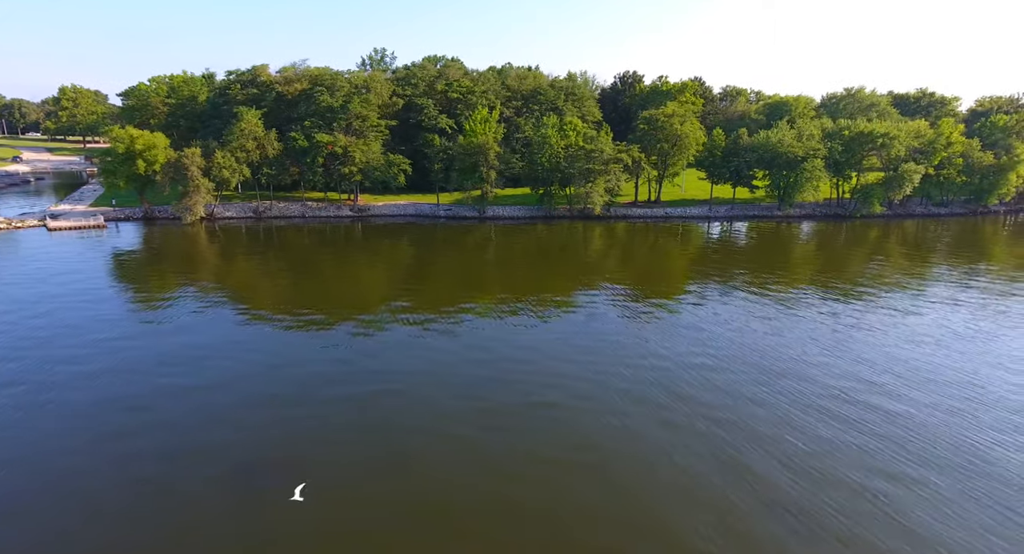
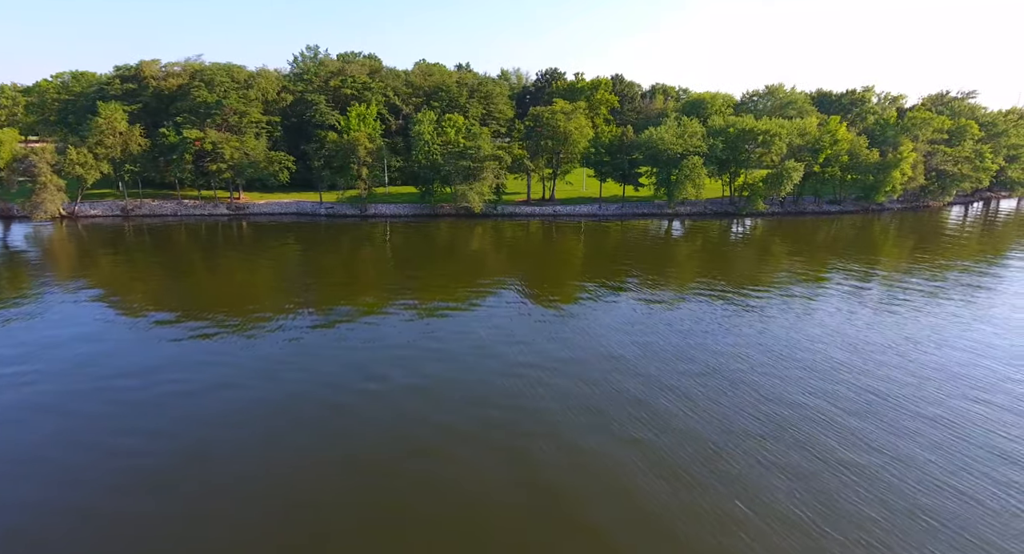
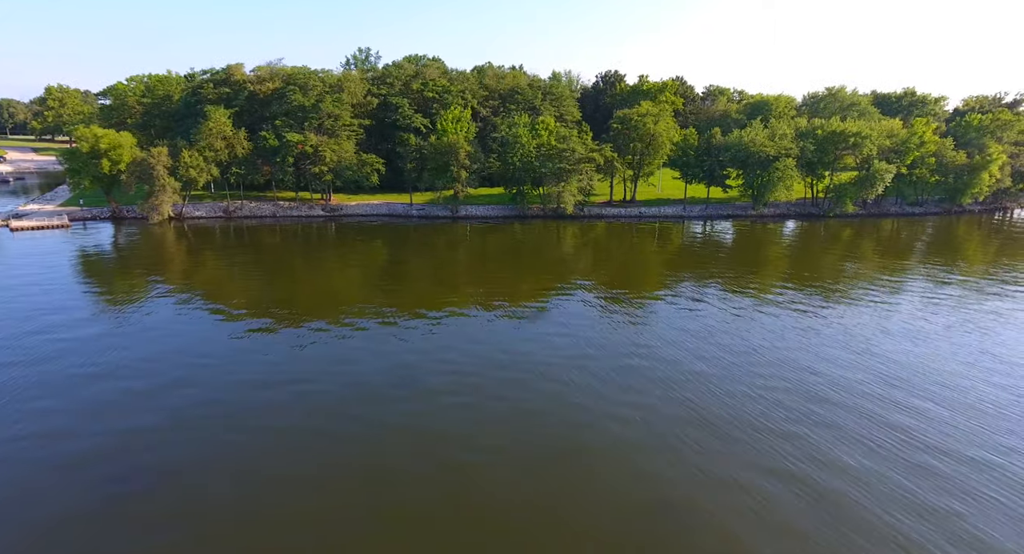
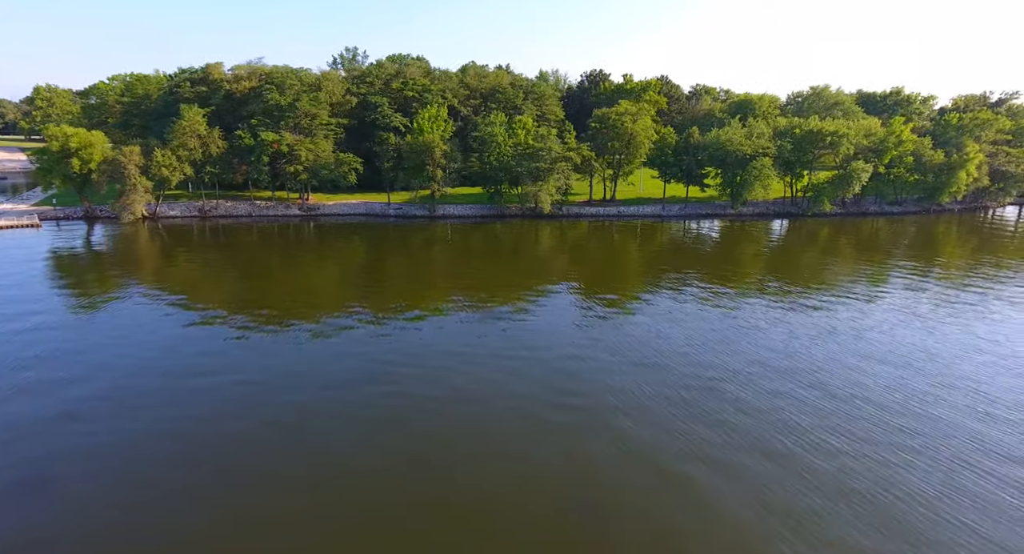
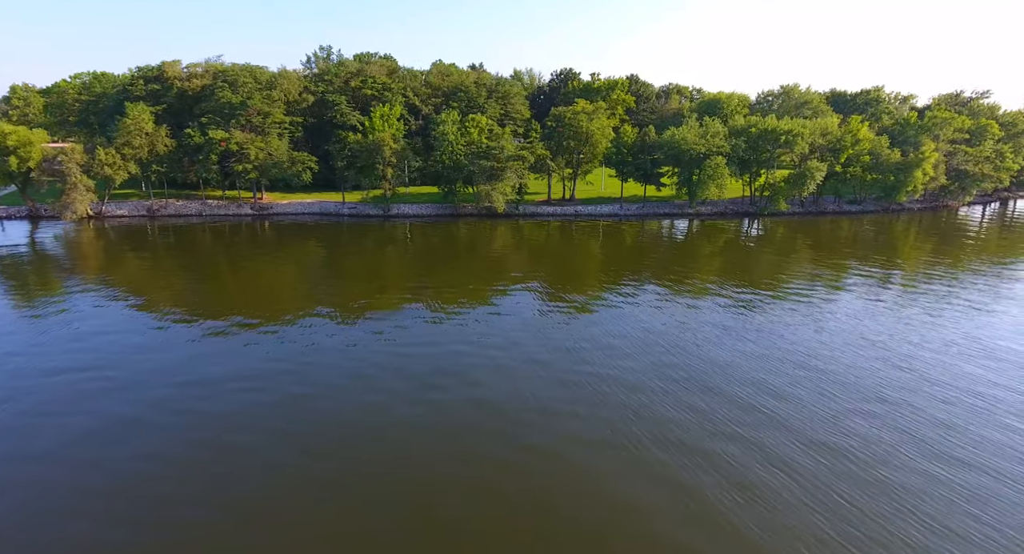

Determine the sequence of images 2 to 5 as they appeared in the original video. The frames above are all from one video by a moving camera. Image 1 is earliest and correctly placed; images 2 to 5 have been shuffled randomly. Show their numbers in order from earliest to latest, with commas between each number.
3, 4, 5, 2
